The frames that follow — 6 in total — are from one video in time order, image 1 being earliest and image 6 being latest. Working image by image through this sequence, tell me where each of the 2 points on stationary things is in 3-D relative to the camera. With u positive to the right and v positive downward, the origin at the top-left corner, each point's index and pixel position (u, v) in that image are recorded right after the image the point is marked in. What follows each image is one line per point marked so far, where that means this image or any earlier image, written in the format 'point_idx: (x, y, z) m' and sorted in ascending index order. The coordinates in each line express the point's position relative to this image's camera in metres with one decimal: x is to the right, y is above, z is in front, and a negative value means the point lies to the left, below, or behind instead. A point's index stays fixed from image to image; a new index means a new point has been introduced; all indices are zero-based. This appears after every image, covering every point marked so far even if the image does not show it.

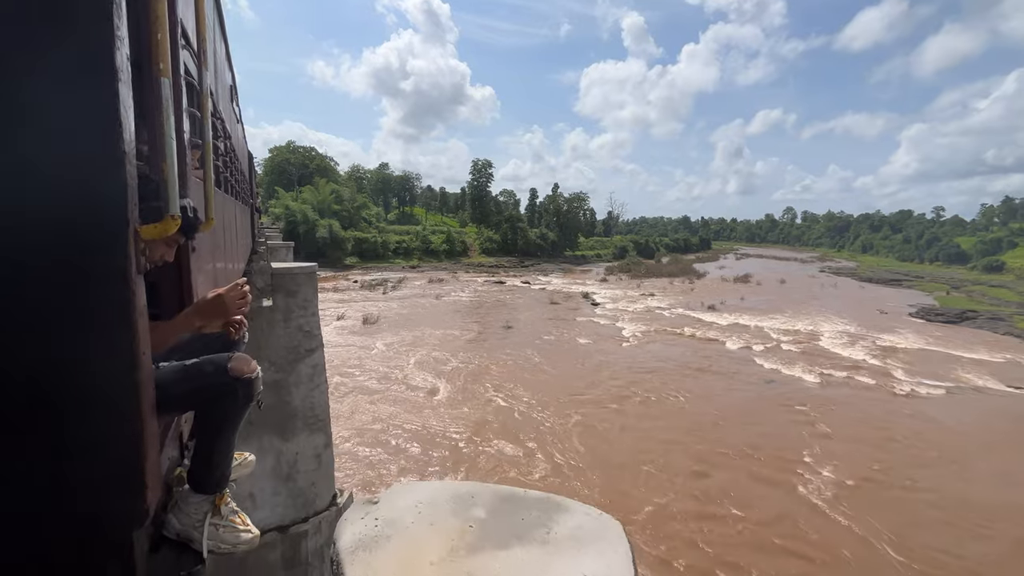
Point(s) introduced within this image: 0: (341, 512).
0: (-1.9, -2.6, +6.0) m
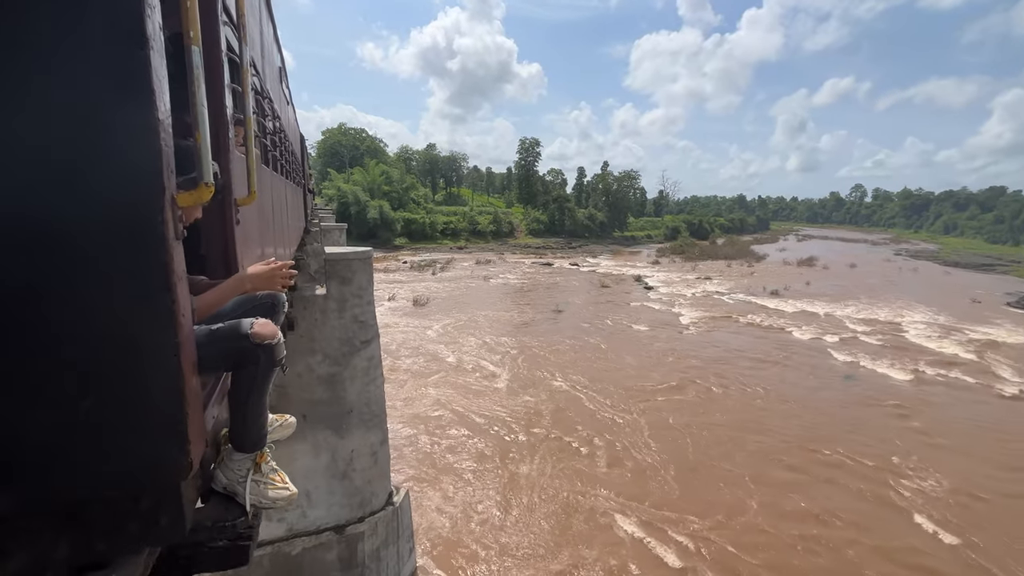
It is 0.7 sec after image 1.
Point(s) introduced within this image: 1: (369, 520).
0: (-1.3, -2.5, +5.8) m
1: (-1.5, -2.4, +5.5) m
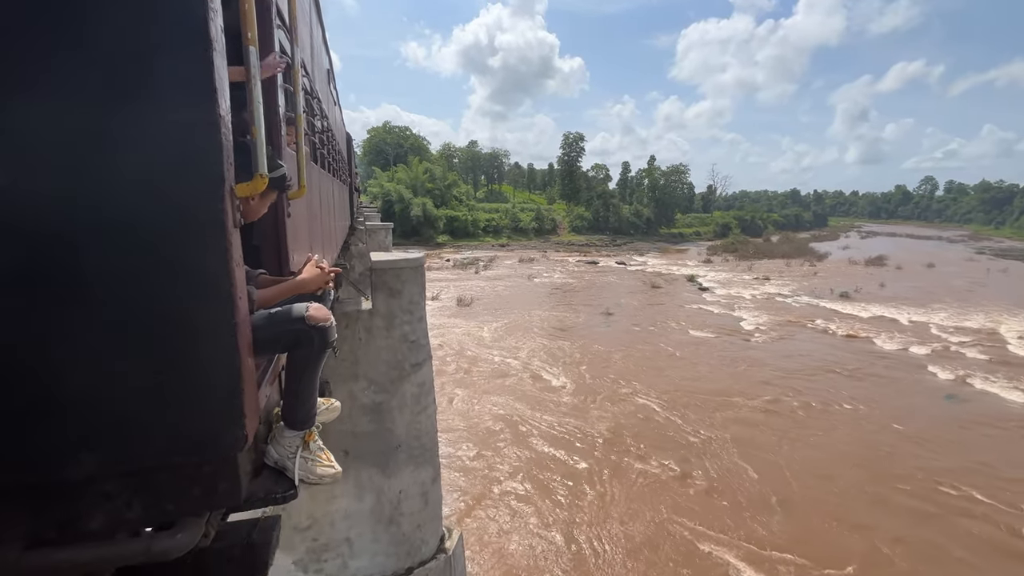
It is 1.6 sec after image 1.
0: (-0.6, -2.6, +5.2) m
1: (-0.9, -2.5, +4.9) m
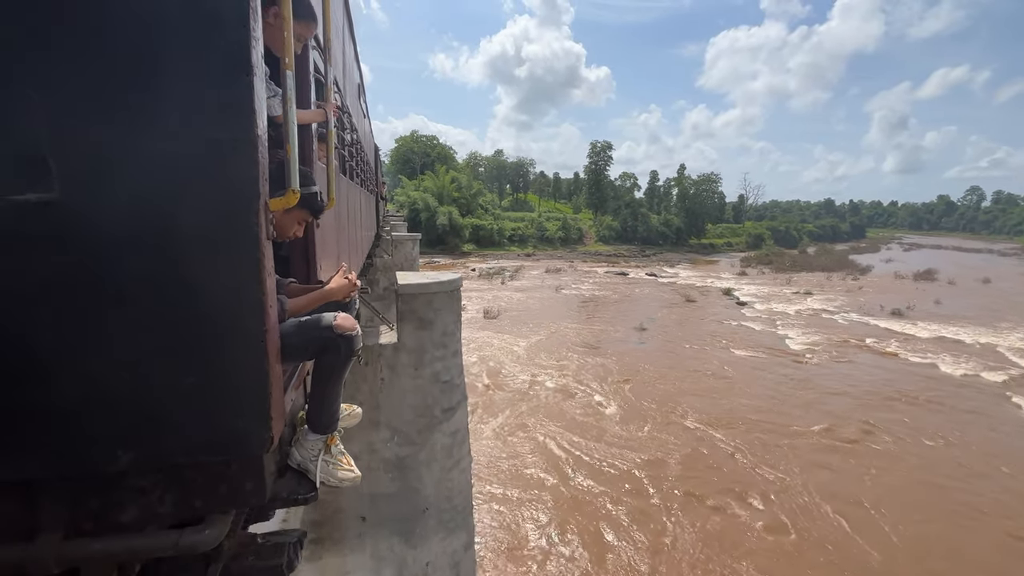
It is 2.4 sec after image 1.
0: (-0.3, -2.8, +4.6) m
1: (-0.6, -2.7, +4.3) m
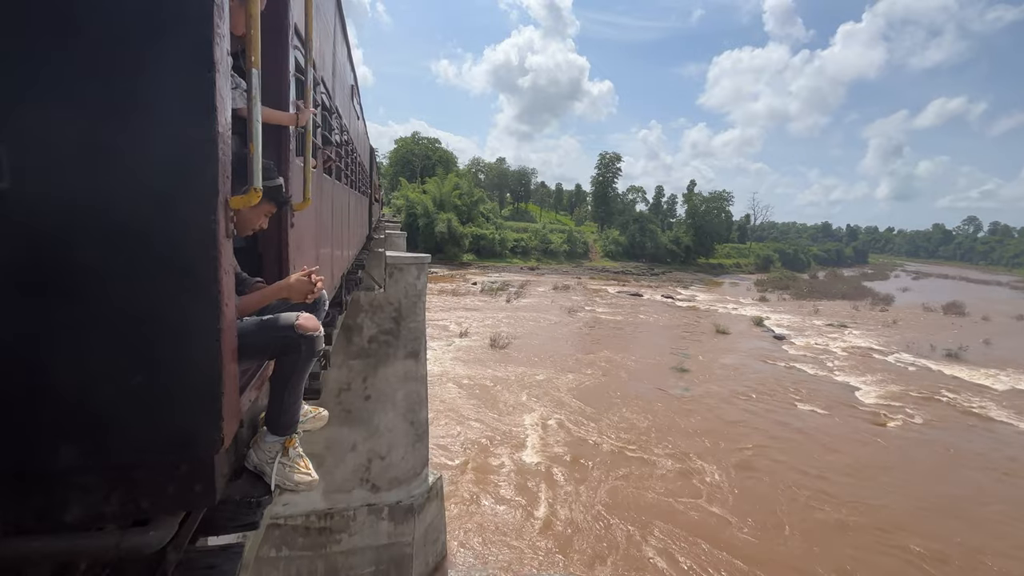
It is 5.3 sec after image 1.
0: (+0.2, -3.2, +2.2) m
1: (-0.1, -3.1, +1.9) m
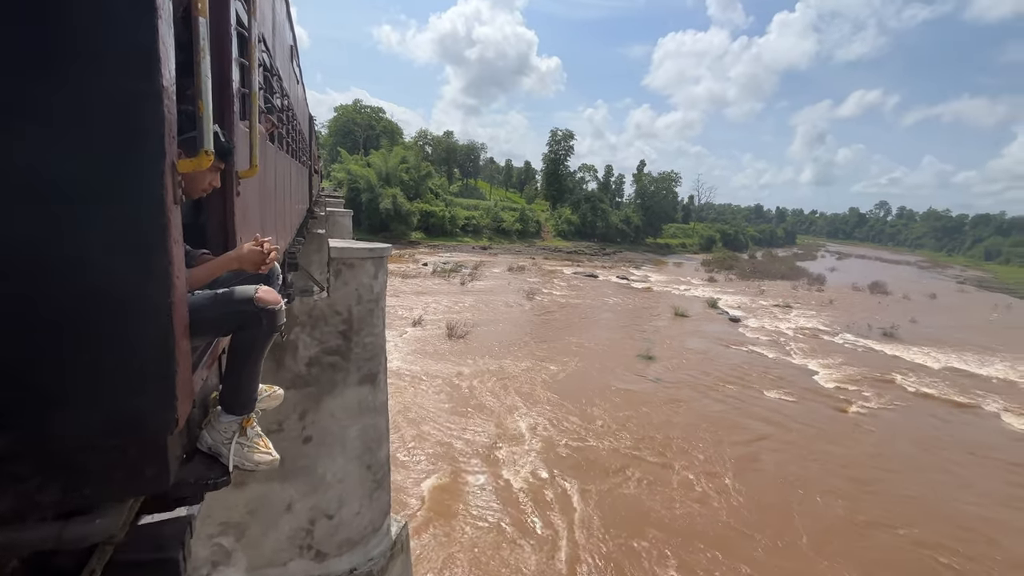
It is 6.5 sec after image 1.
0: (+0.4, -3.3, +1.2) m
1: (+0.1, -3.2, +0.9) m
